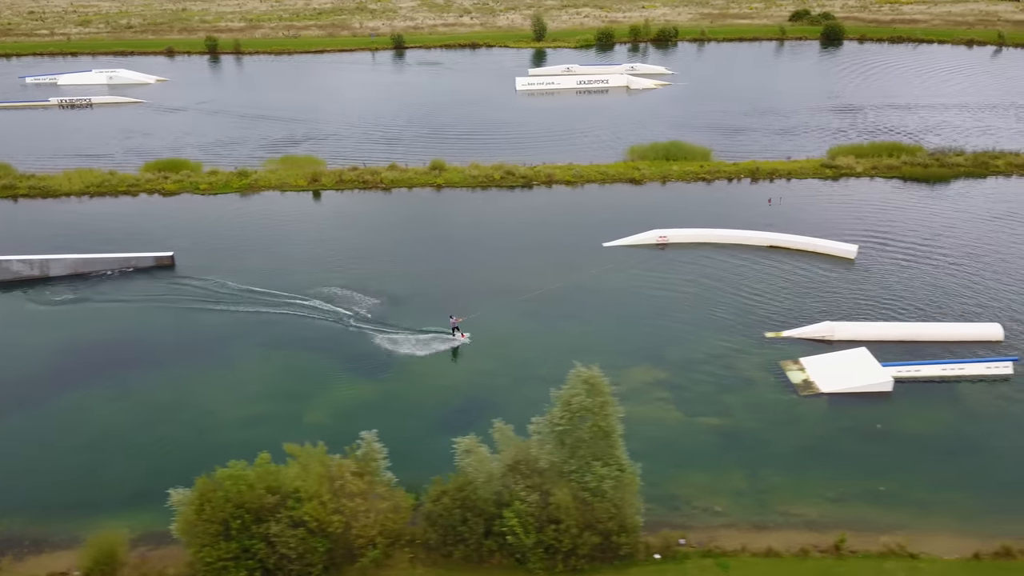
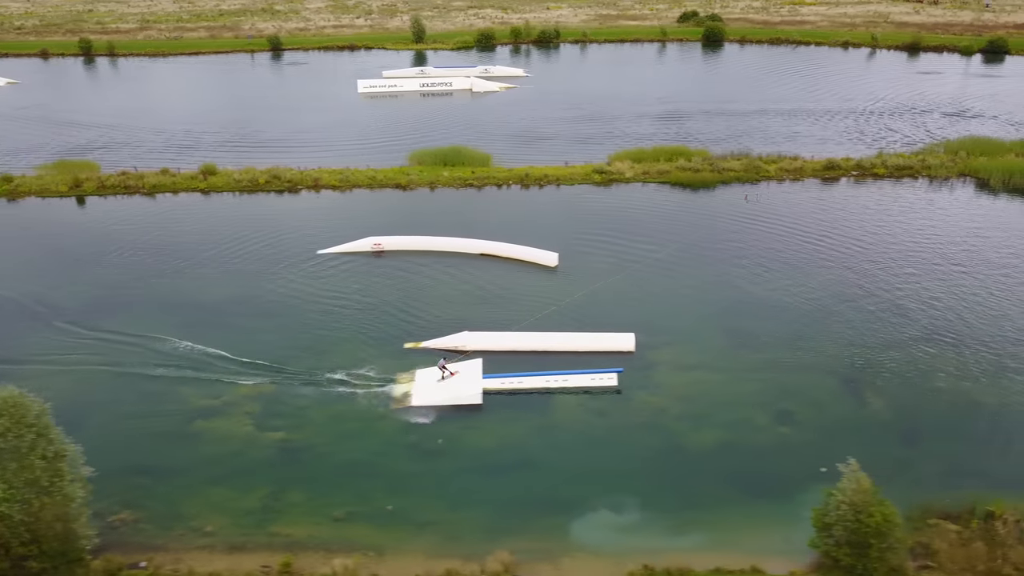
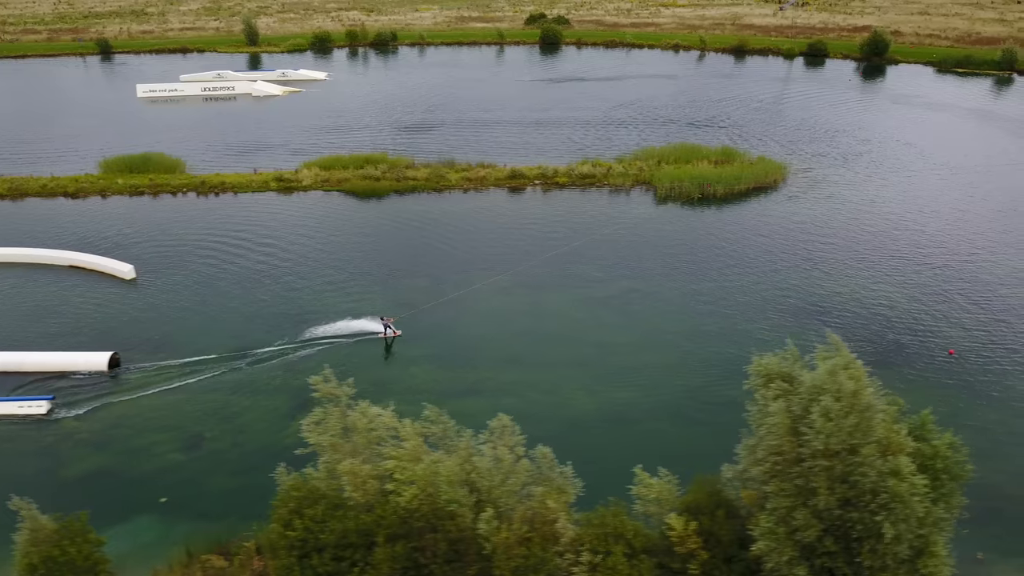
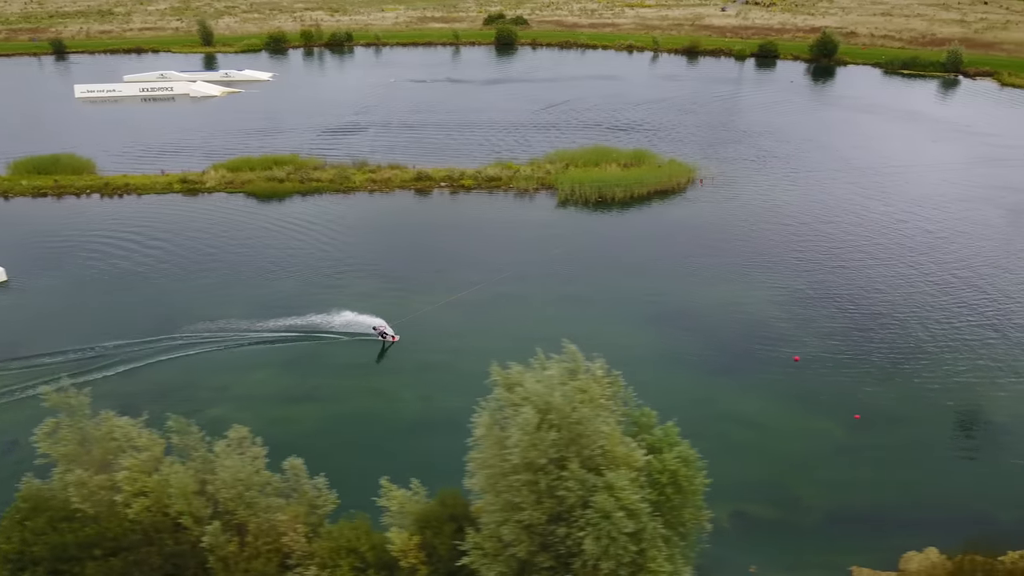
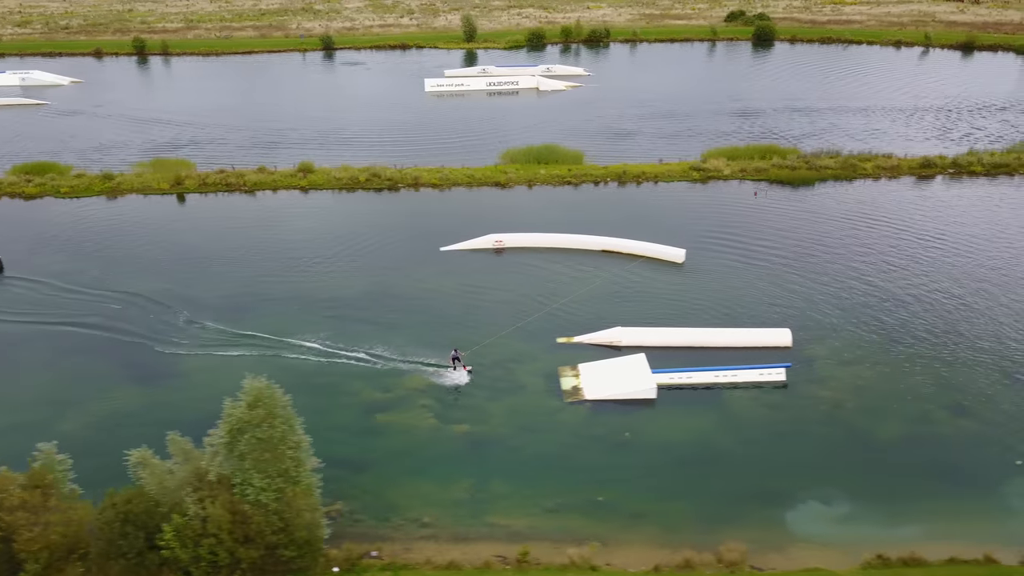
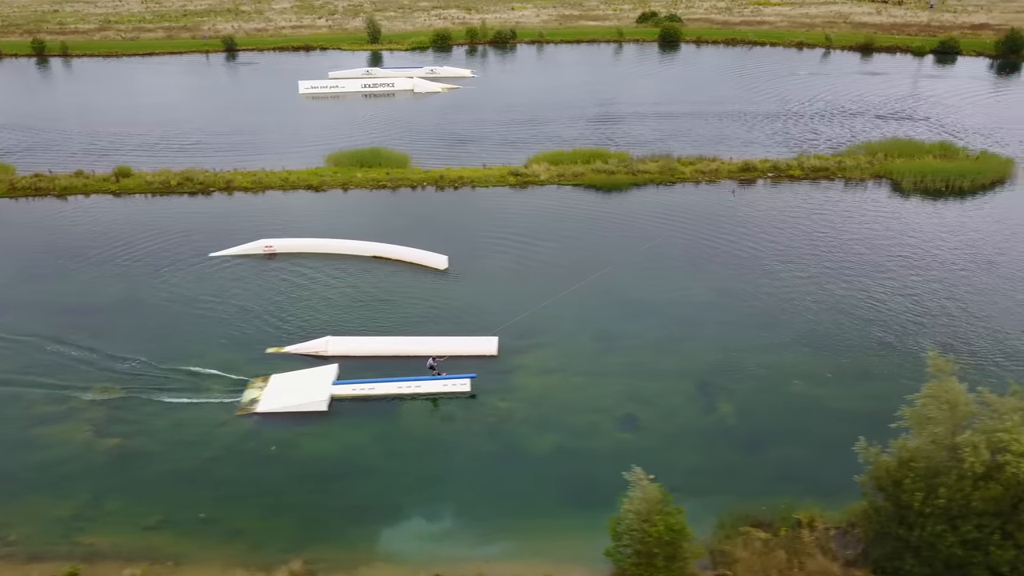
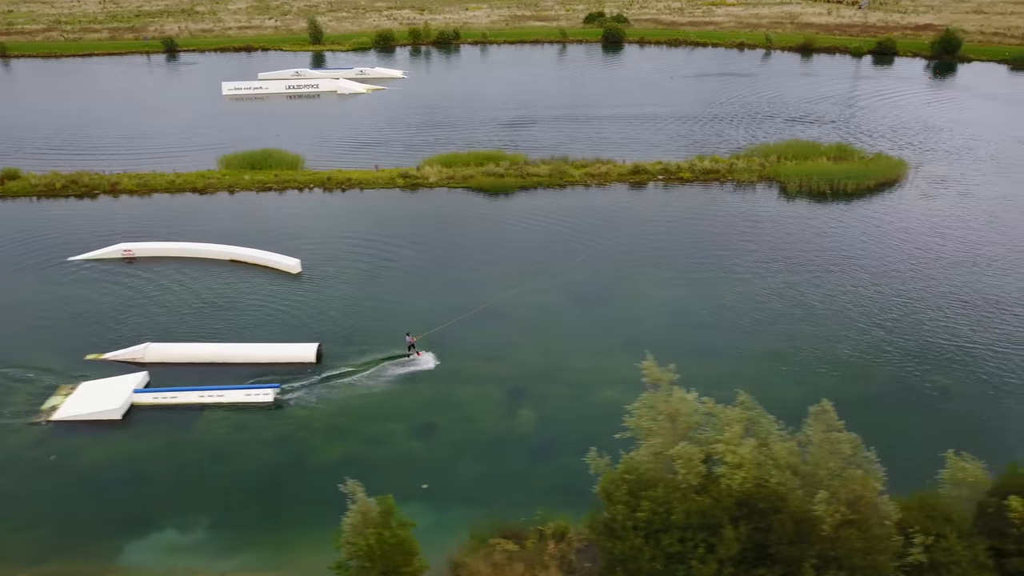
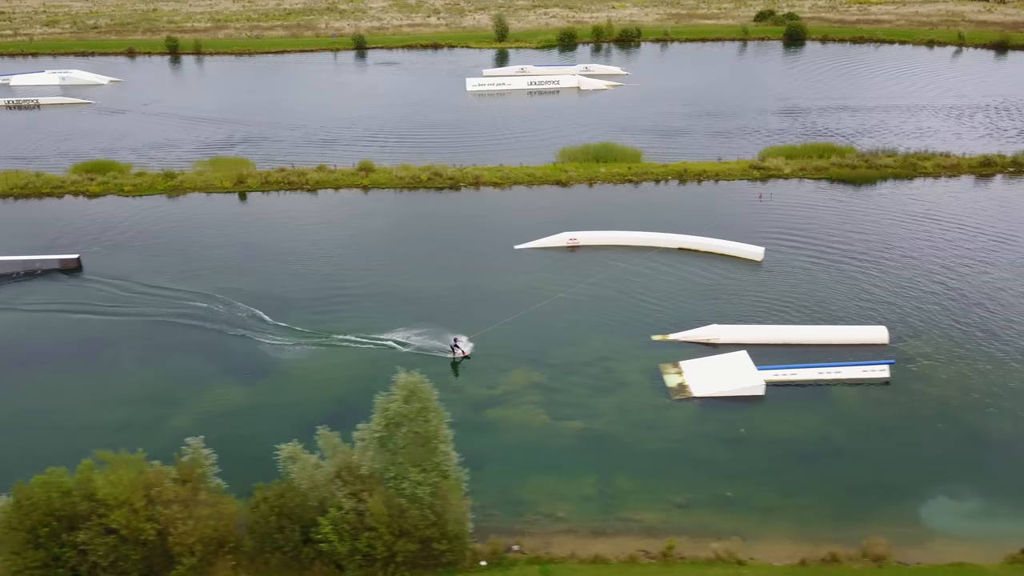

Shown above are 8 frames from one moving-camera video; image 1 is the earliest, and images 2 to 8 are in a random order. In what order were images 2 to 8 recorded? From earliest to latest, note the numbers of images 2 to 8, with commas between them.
8, 5, 2, 6, 7, 3, 4
